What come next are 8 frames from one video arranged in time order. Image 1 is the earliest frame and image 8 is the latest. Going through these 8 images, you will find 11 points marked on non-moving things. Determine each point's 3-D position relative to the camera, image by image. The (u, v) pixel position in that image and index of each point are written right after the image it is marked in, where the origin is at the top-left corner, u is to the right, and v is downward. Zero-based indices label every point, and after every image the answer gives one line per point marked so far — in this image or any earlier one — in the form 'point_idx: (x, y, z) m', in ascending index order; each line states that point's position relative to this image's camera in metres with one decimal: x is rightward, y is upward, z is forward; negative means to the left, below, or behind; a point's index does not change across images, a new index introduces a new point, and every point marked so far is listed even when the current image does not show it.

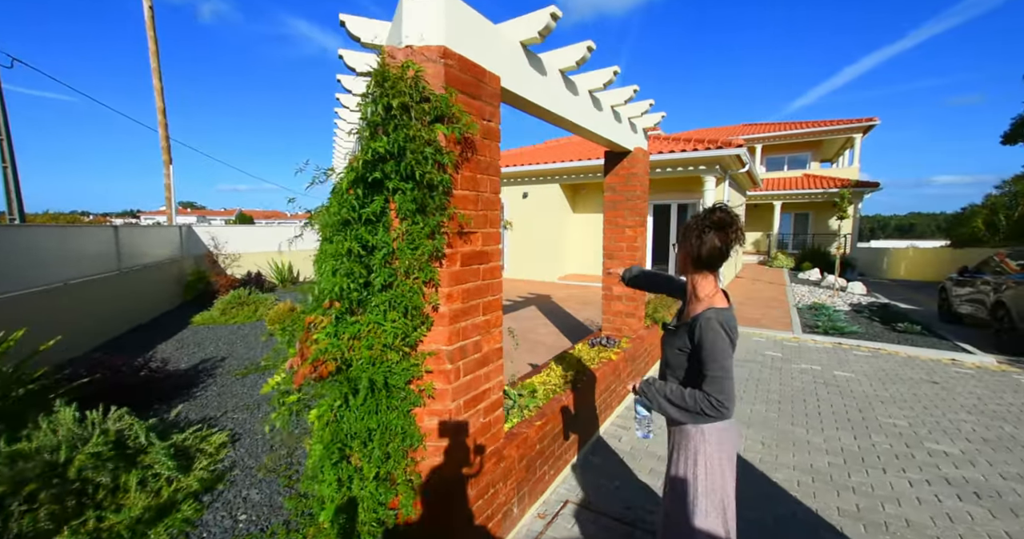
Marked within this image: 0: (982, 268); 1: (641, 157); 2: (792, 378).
0: (+9.9, +0.1, +9.1) m
1: (+1.4, +1.3, +4.8) m
2: (+3.6, -1.4, +5.6) m
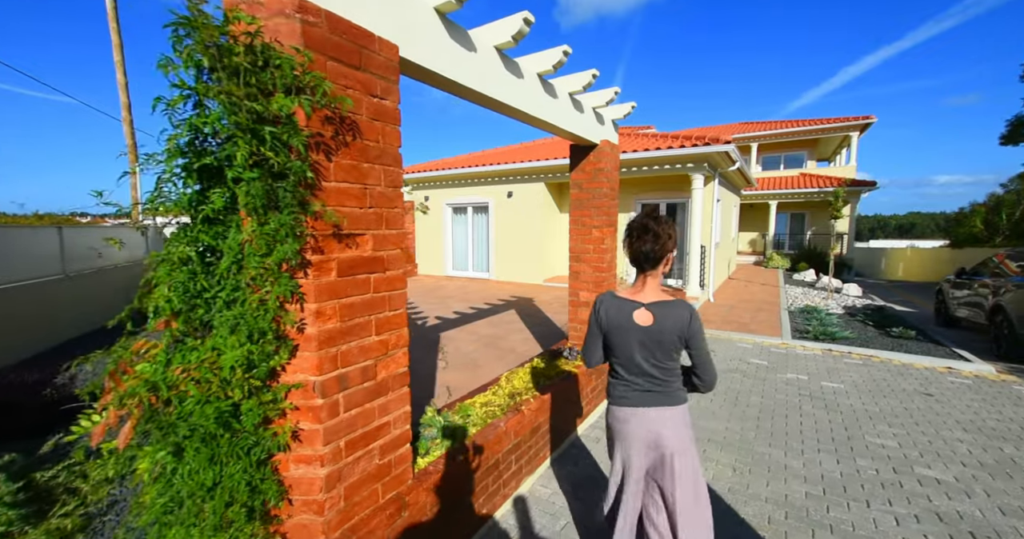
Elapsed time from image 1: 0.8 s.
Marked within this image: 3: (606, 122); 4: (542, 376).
0: (+9.4, 0.0, +8.7) m
1: (+1.0, +1.2, +4.4) m
2: (+3.2, -1.5, +5.2) m
3: (+1.0, +1.6, +4.5) m
4: (+0.3, -0.9, +3.5) m
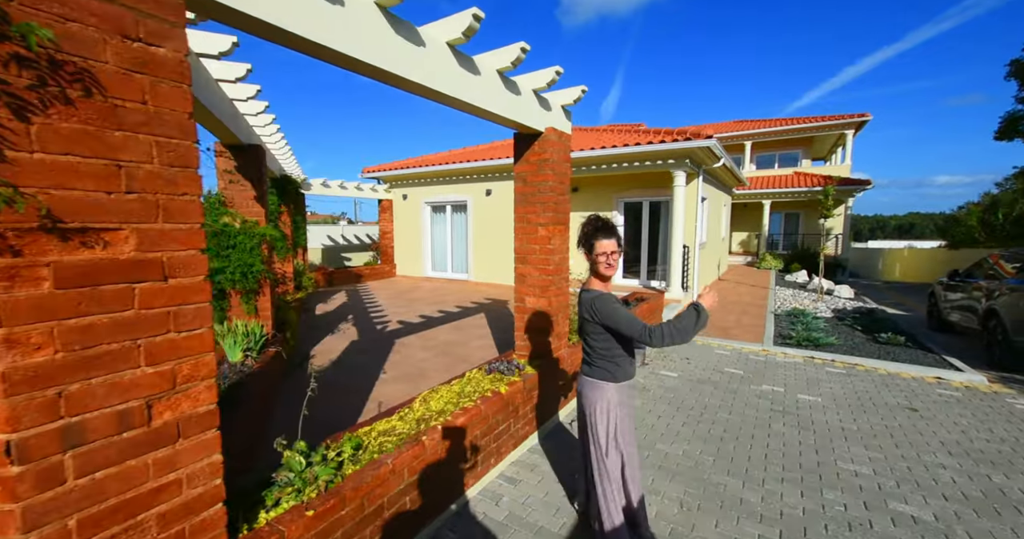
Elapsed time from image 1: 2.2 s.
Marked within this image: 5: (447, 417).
0: (+8.8, 0.0, +8.3) m
1: (+0.4, +1.2, +3.9) m
2: (+2.6, -1.5, +4.8) m
3: (+0.4, +1.5, +4.0) m
4: (-0.3, -0.9, +3.1) m
5: (-0.4, -1.0, +2.7) m
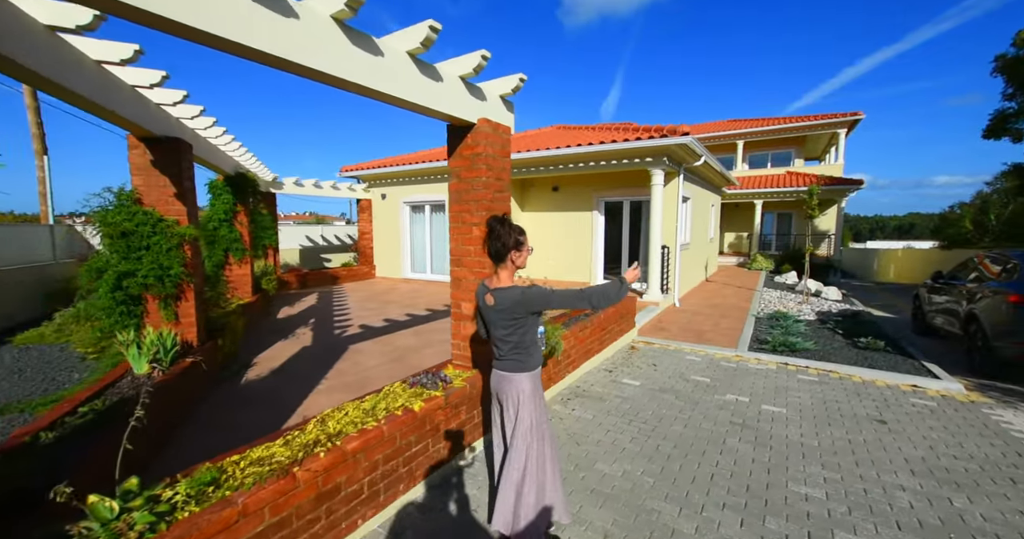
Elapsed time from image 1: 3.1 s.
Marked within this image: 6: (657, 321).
0: (+8.2, -0.1, +8.0) m
1: (-0.2, +1.2, +3.6) m
2: (+2.0, -1.5, +4.5) m
3: (-0.2, +1.5, +3.7) m
4: (-0.9, -1.0, +2.8) m
5: (-1.0, -1.0, +2.4) m
6: (+3.0, -1.1, +8.9) m
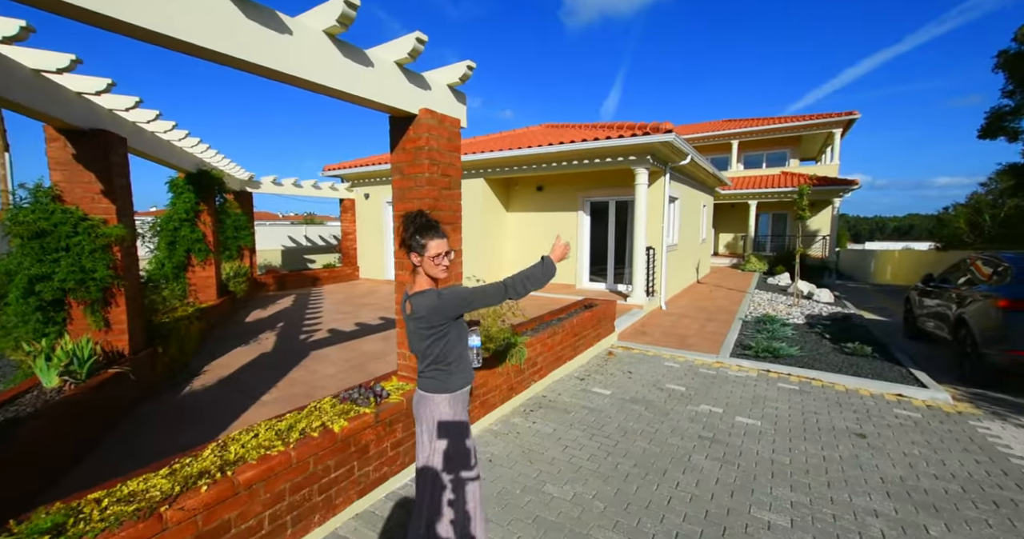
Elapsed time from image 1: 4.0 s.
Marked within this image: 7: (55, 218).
0: (+7.8, -0.1, +7.7) m
1: (-0.6, +1.1, +3.3) m
2: (+1.6, -1.6, +4.2) m
3: (-0.6, +1.5, +3.4) m
4: (-1.3, -1.0, +2.5) m
5: (-1.4, -1.0, +2.2) m
6: (+2.5, -1.1, +8.6) m
7: (-3.8, +0.5, +3.6) m
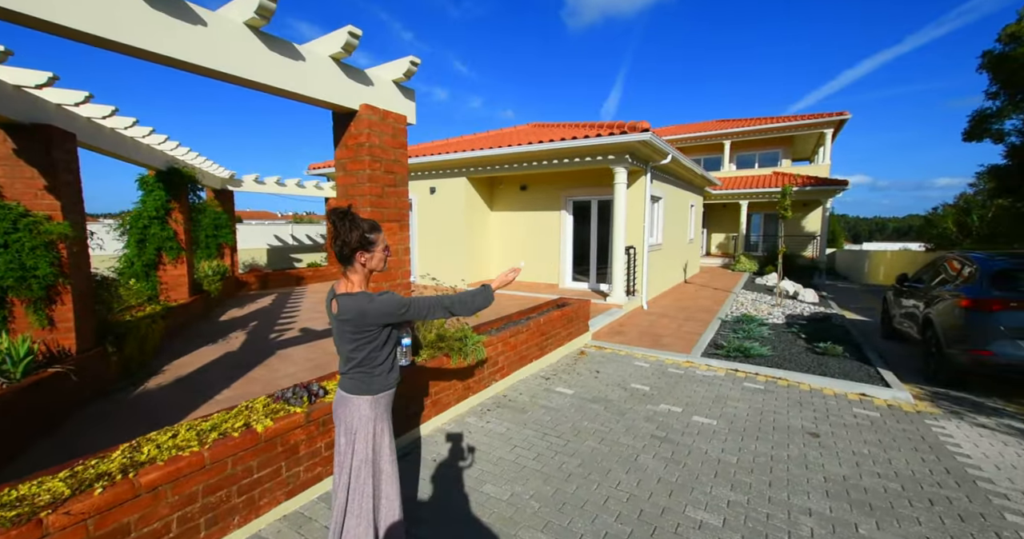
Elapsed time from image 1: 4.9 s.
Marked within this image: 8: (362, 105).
0: (+7.3, -0.1, +7.7) m
1: (-1.1, +1.1, +3.3) m
2: (+1.1, -1.5, +4.2) m
3: (-1.1, +1.5, +3.4) m
4: (-1.8, -1.0, +2.5) m
5: (-1.9, -1.0, +2.1) m
6: (+2.1, -1.1, +8.6) m
7: (-4.3, +0.5, +3.6) m
8: (-1.1, +1.3, +3.3) m
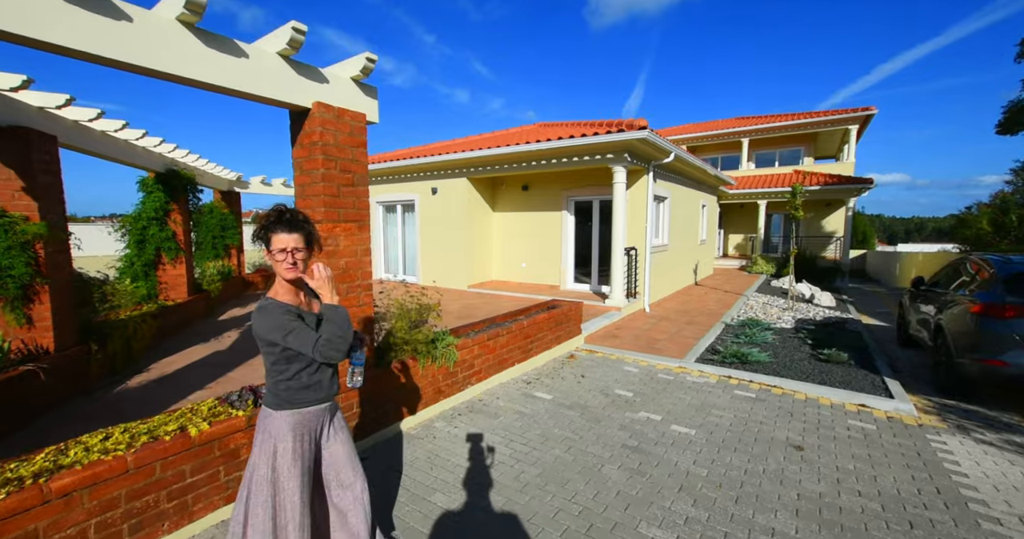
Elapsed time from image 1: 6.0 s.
0: (+7.2, -0.2, +7.3) m
1: (-1.4, +1.1, +3.3) m
2: (+0.8, -1.6, +4.0) m
3: (-1.4, +1.5, +3.4) m
4: (-2.2, -1.0, +2.5) m
5: (-2.3, -1.0, +2.1) m
6: (+2.0, -1.1, +8.4) m
7: (-4.6, +0.5, +3.7) m
8: (-1.5, +1.2, +3.3) m
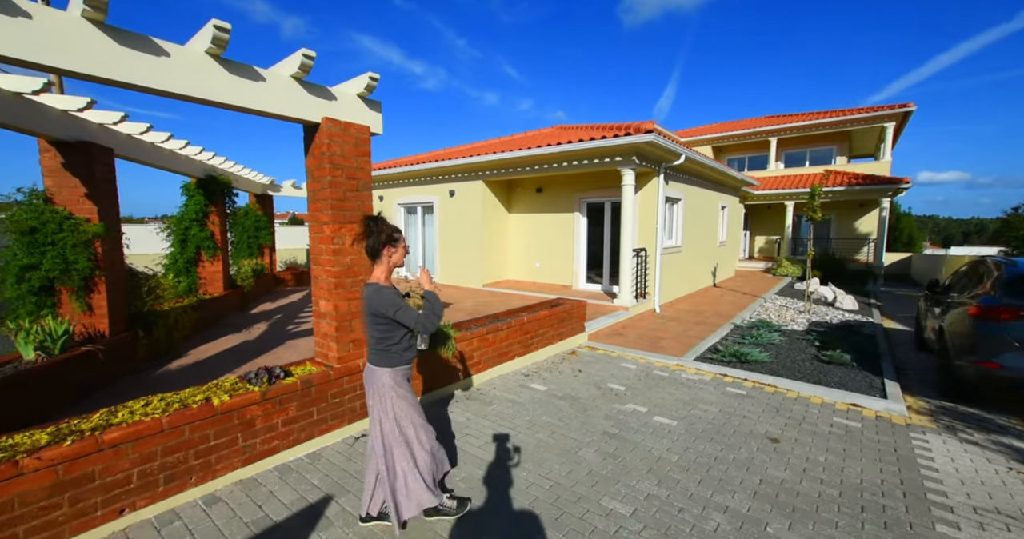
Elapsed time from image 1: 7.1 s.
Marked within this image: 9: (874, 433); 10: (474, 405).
0: (+7.3, -0.2, +7.1) m
1: (-1.5, +1.2, +3.7) m
2: (+0.7, -1.6, +4.3) m
3: (-1.5, +1.5, +3.8) m
4: (-2.4, -0.9, +2.9) m
5: (-2.5, -1.0, +2.6) m
6: (+2.2, -1.1, +8.6) m
7: (-4.7, +0.5, +4.3) m
8: (-1.6, +1.3, +3.7) m
9: (+3.7, -1.7, +4.4) m
10: (-0.4, -1.5, +4.7) m
